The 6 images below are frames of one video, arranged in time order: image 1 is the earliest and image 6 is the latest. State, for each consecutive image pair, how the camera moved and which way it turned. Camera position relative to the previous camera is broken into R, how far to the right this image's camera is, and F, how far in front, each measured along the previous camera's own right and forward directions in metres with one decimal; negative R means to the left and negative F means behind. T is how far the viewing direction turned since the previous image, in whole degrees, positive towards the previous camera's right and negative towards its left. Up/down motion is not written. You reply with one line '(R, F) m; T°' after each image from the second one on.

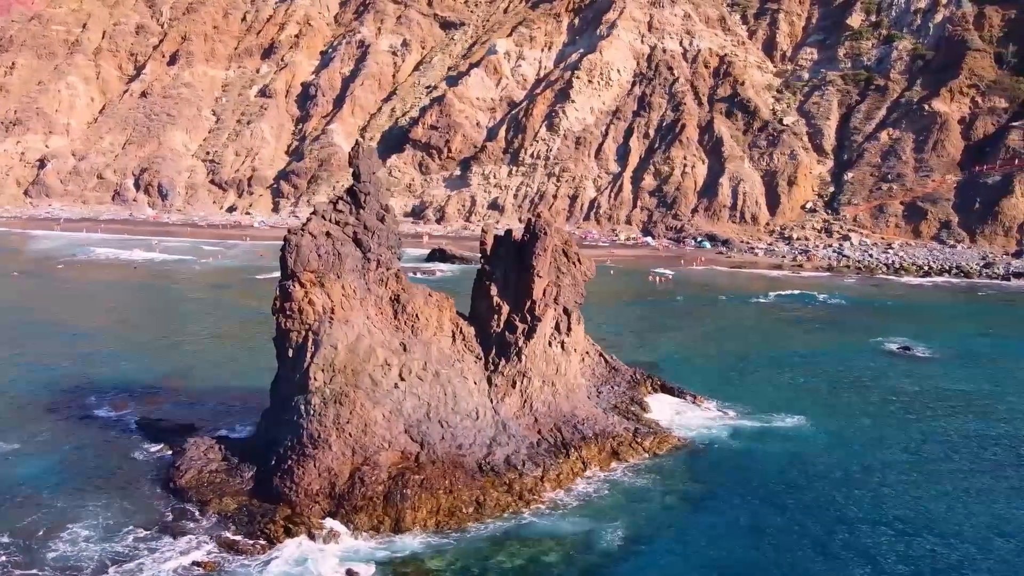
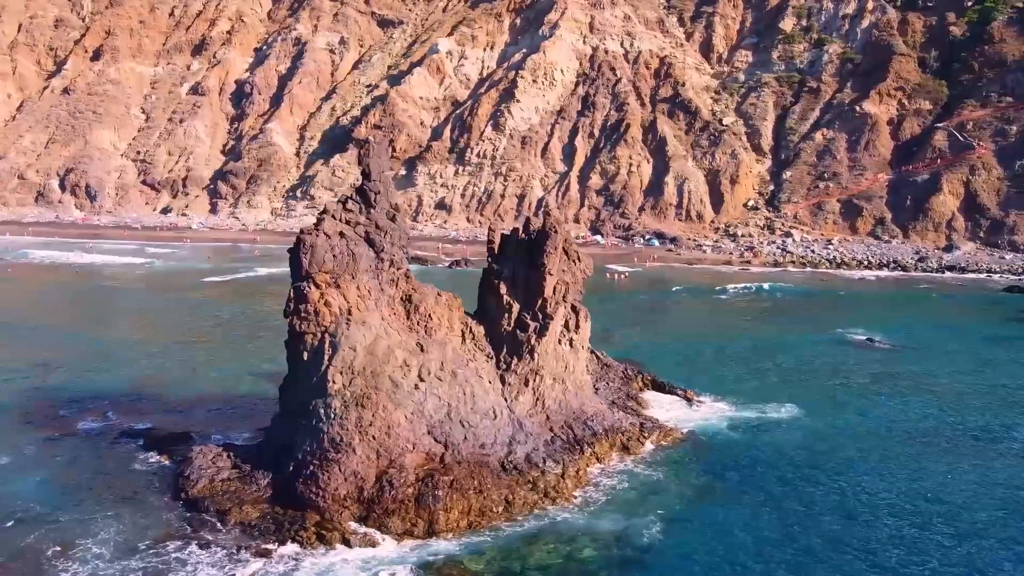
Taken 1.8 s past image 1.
(-2.1, +0.1) m; +5°
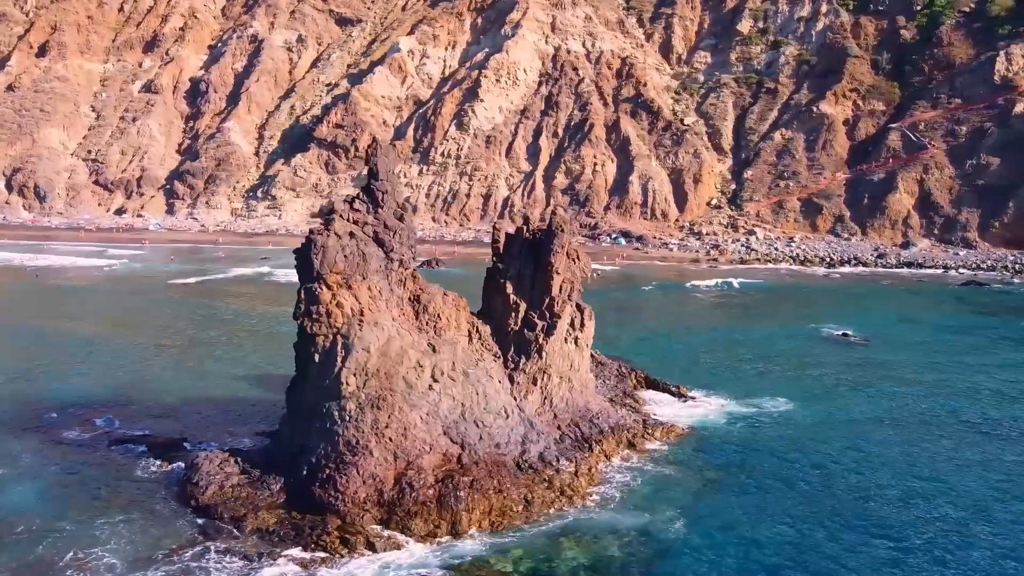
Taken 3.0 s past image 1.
(-1.4, 0.0) m; +3°
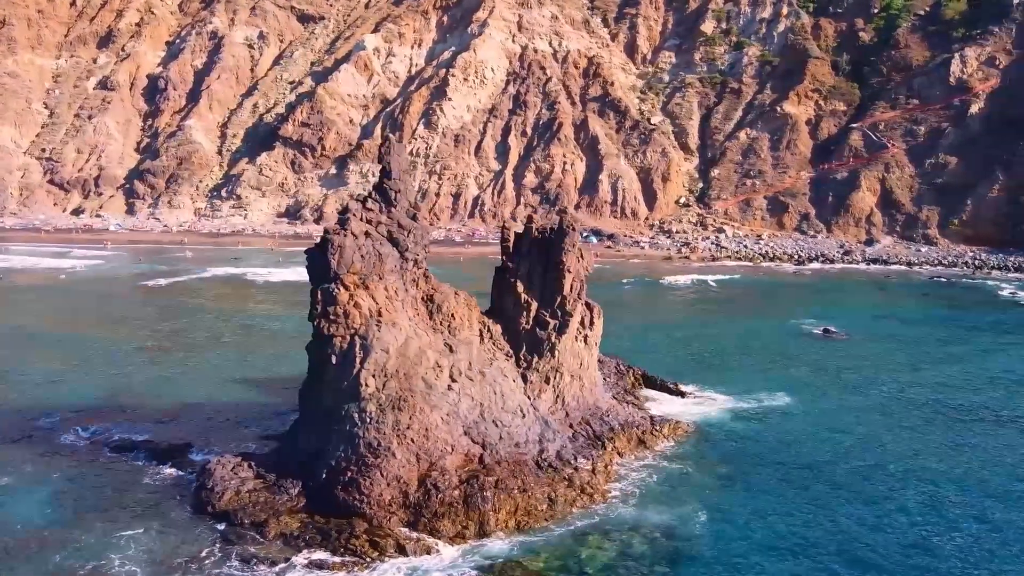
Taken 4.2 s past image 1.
(-1.4, +0.1) m; +3°
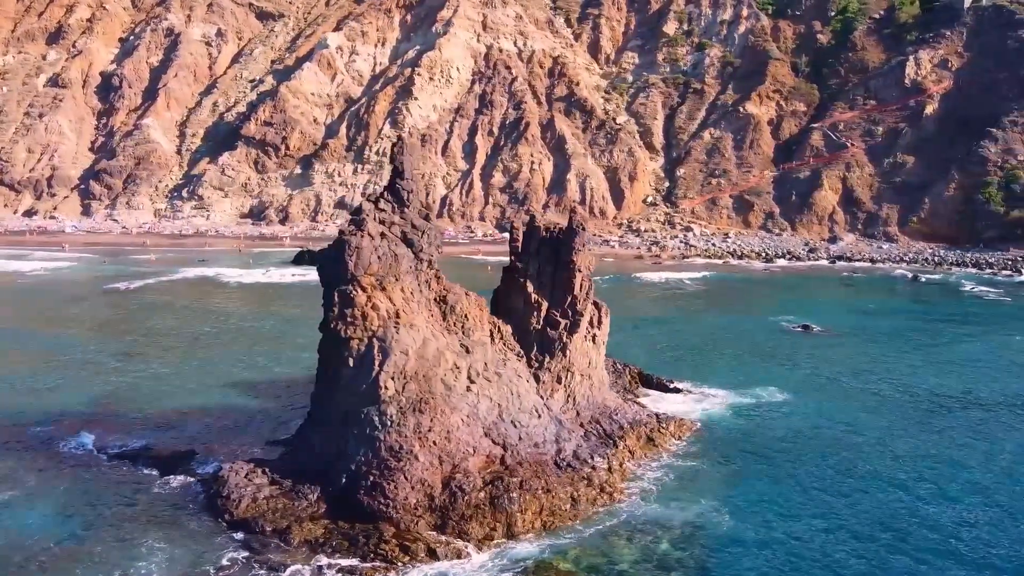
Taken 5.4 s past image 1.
(-1.4, +0.1) m; +3°
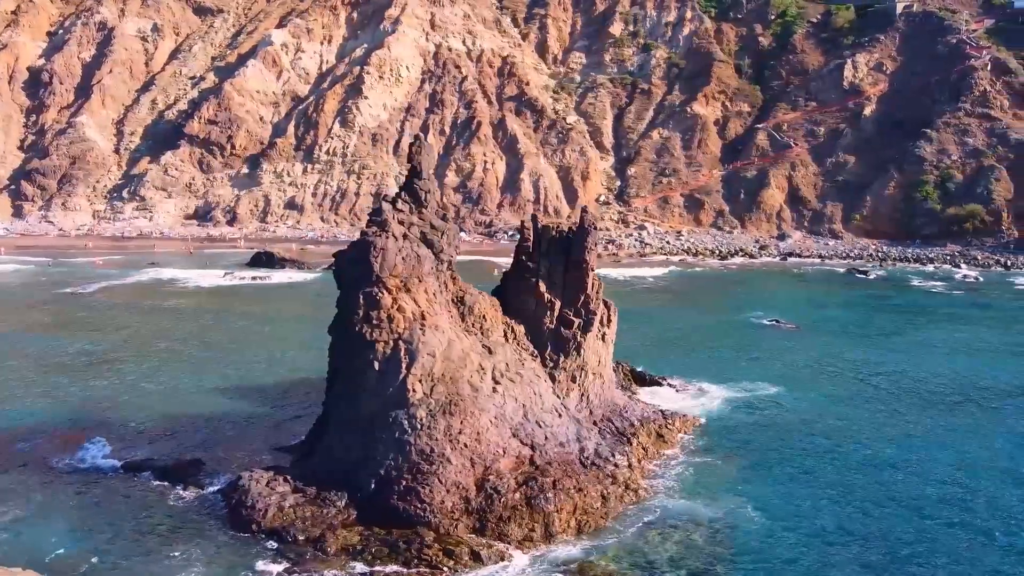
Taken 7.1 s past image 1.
(-2.0, +0.1) m; +5°
